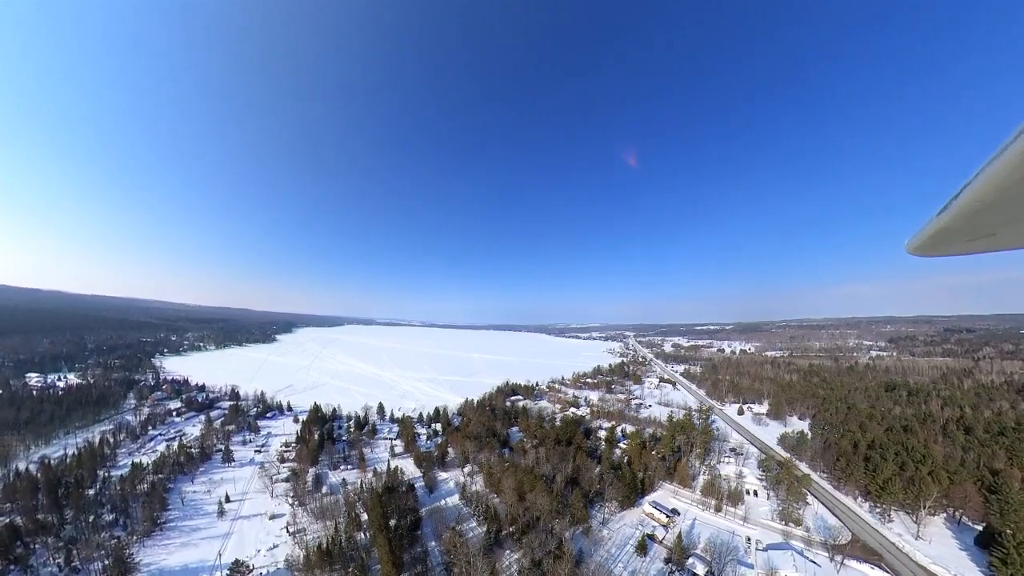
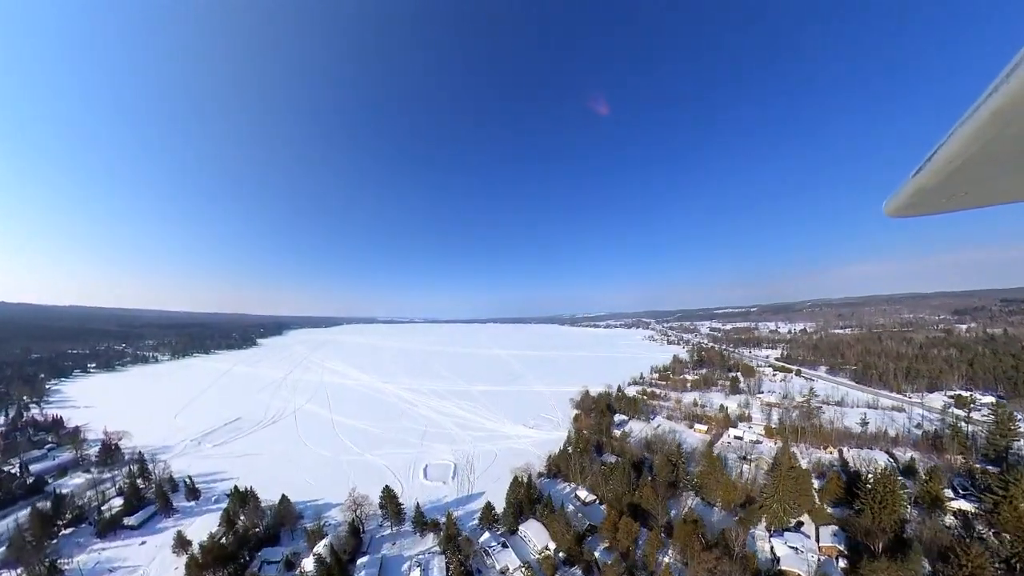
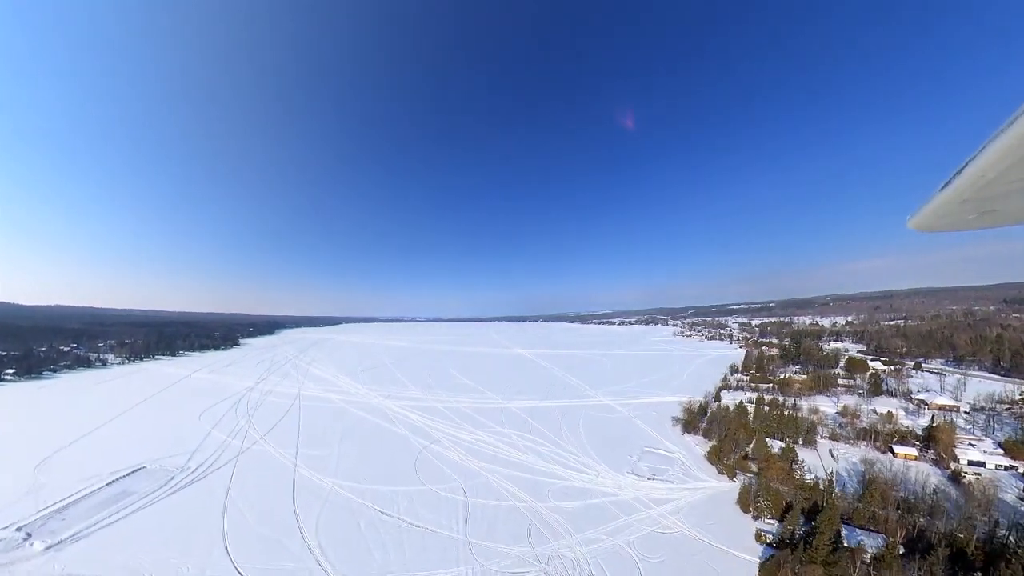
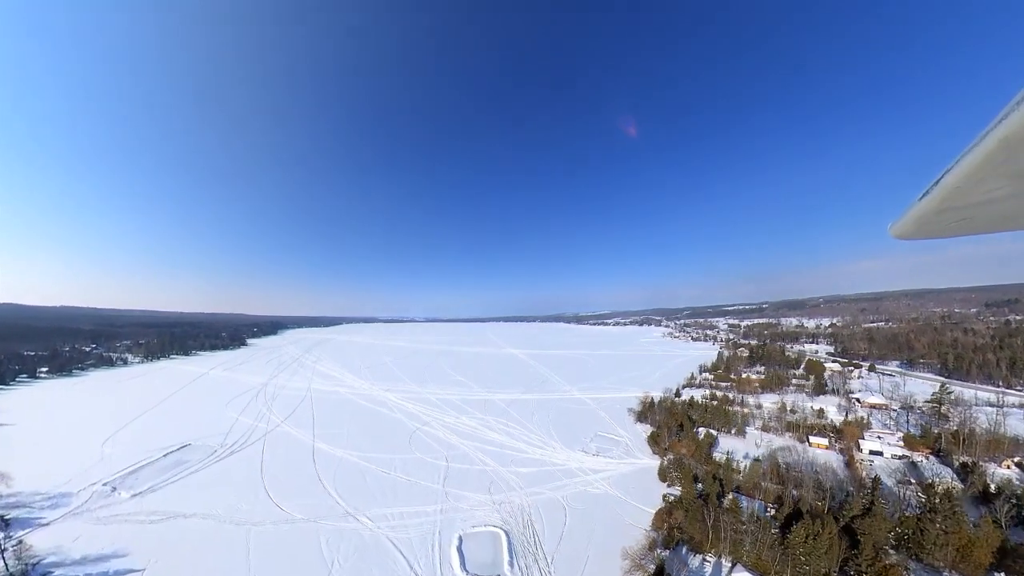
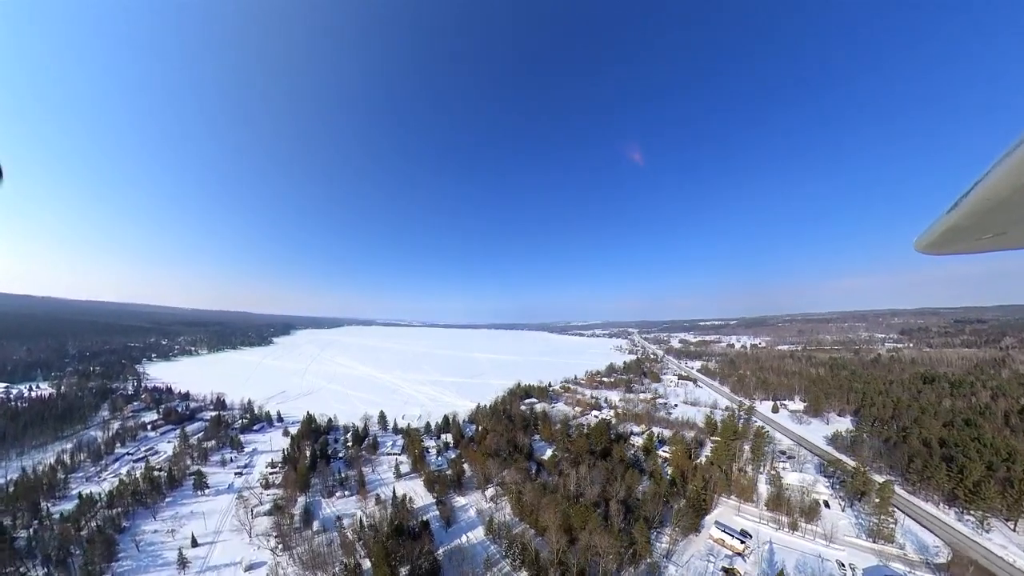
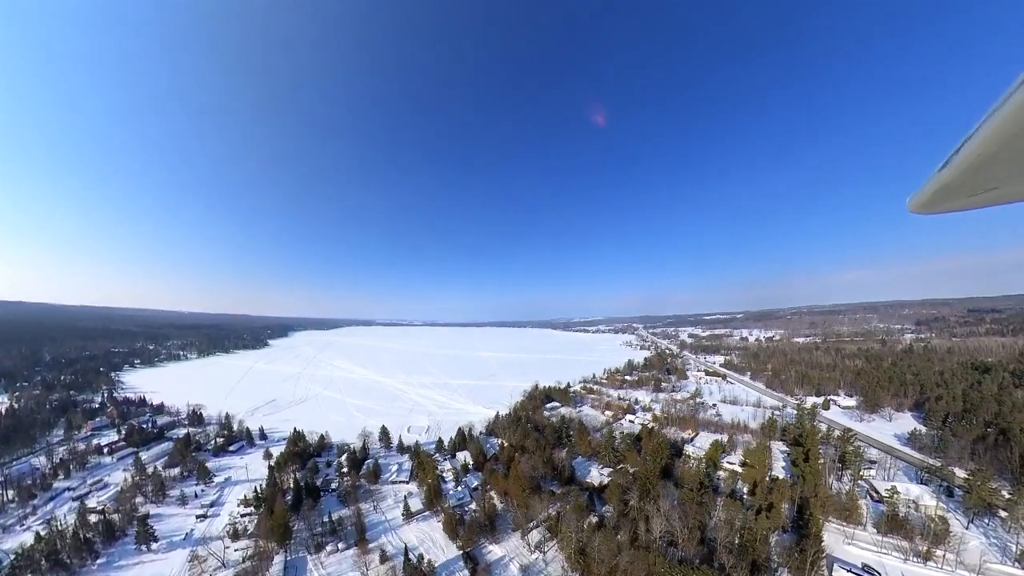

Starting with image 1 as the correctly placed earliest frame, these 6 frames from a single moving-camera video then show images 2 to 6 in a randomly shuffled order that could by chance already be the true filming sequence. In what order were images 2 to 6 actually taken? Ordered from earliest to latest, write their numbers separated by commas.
5, 6, 2, 4, 3
